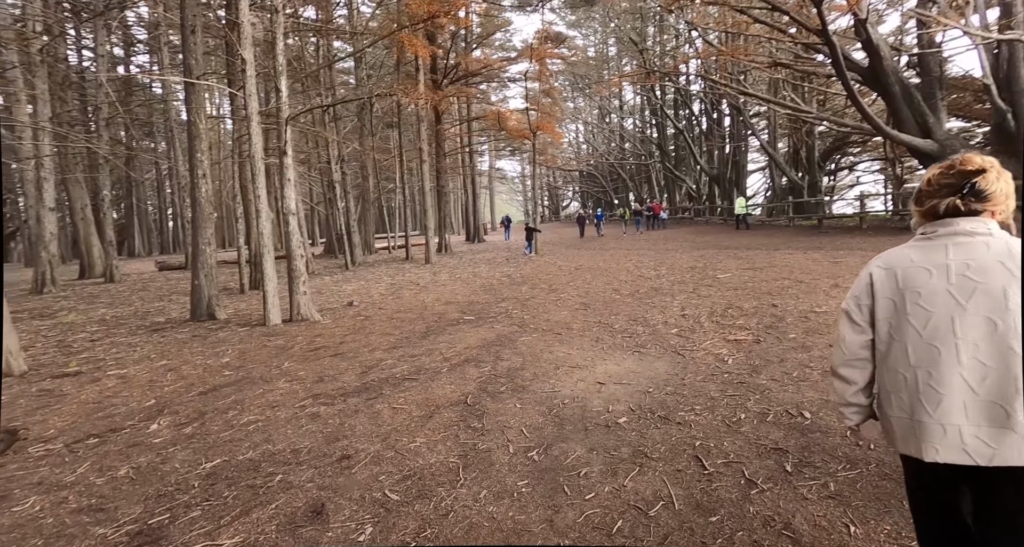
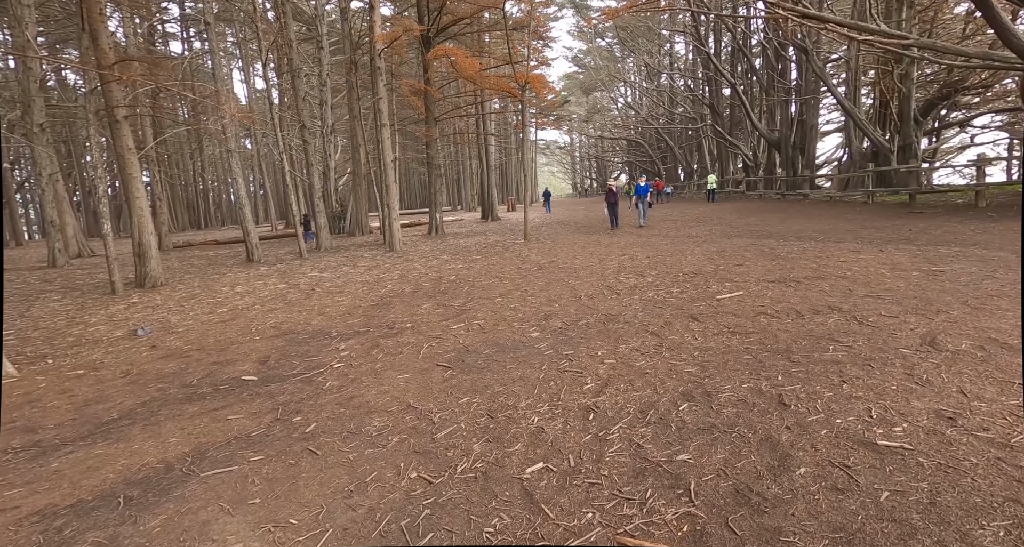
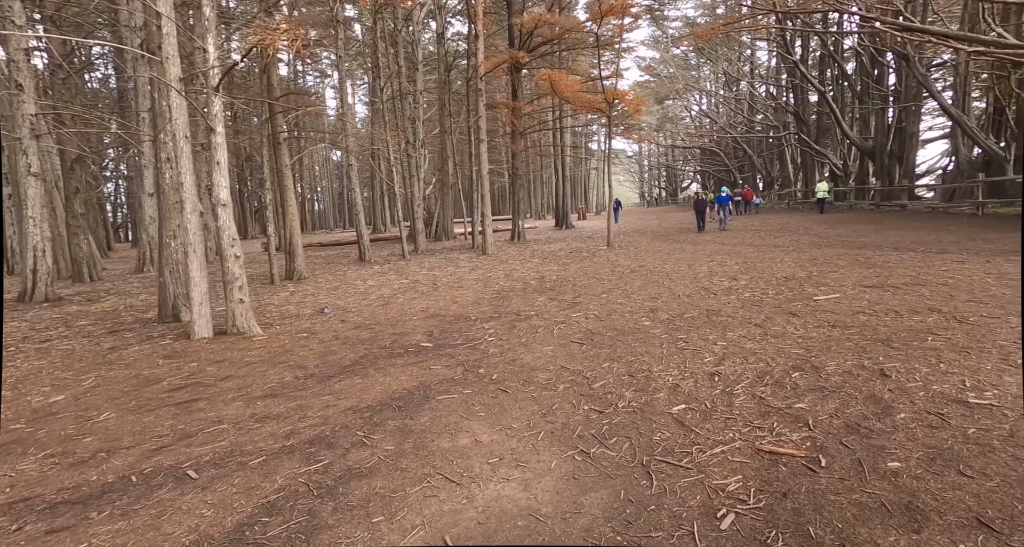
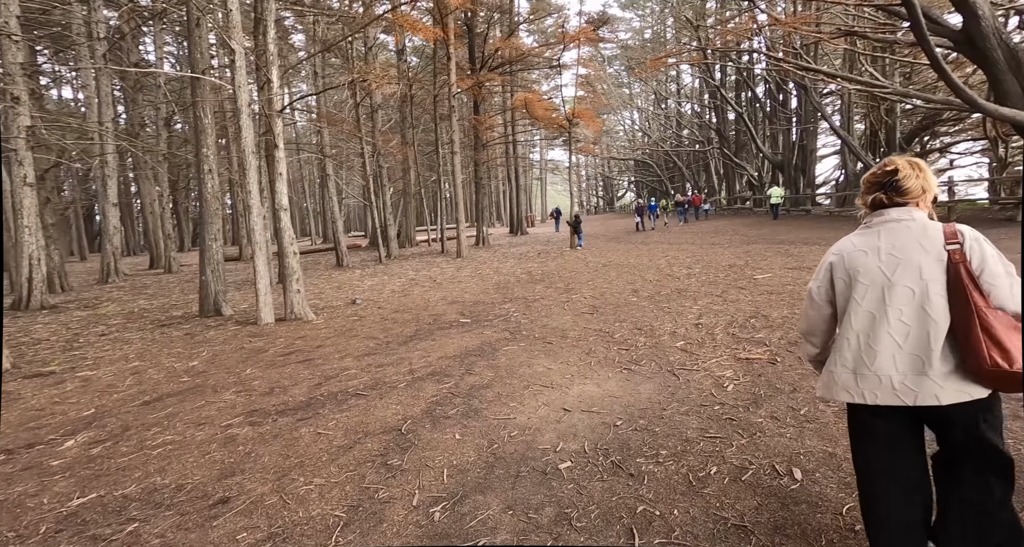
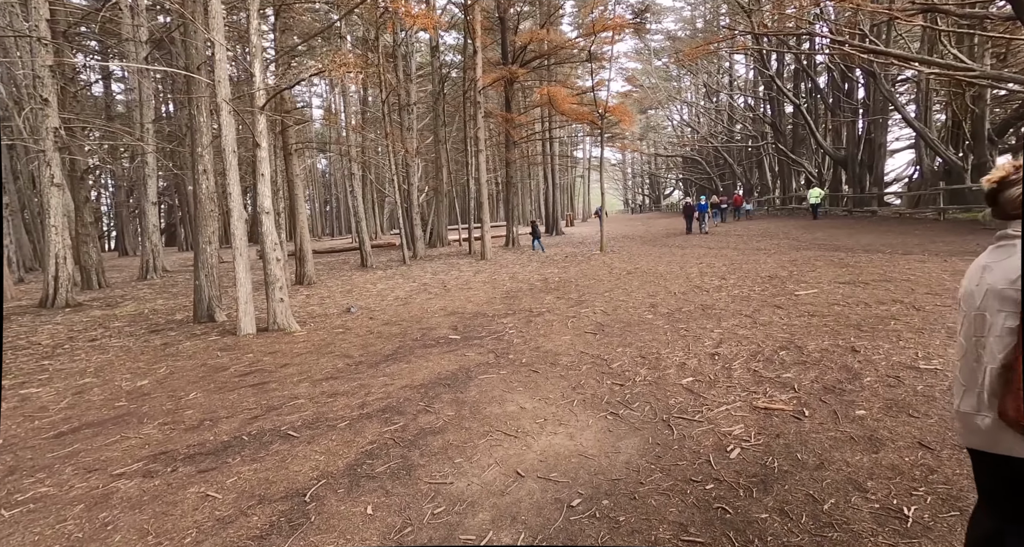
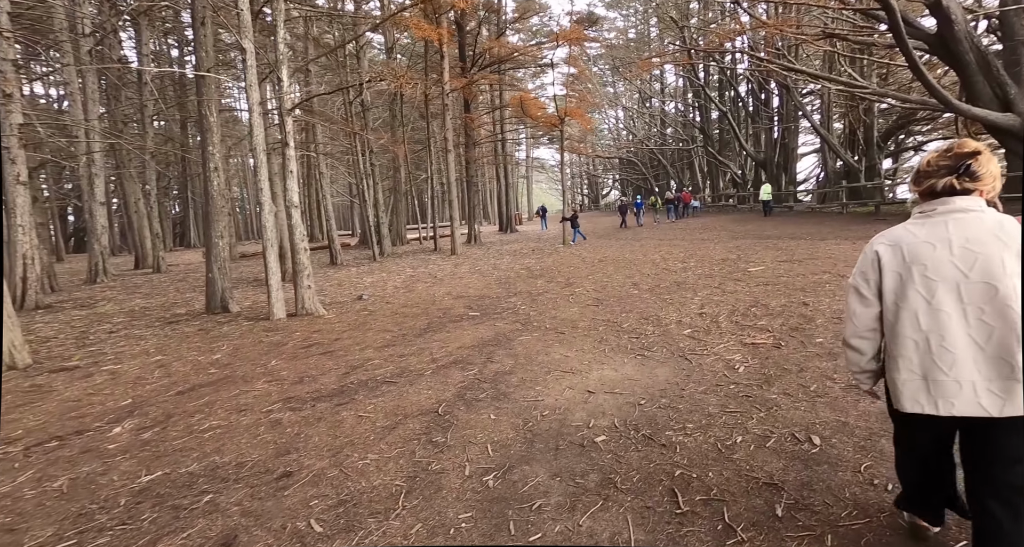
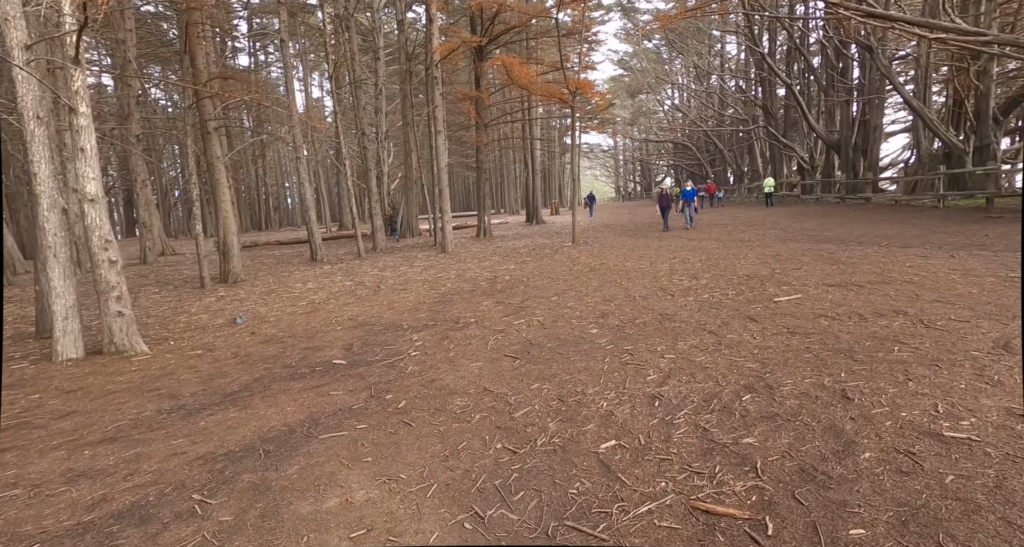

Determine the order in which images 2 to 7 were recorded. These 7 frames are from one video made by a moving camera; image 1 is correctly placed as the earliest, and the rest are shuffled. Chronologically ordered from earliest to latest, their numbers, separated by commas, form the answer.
6, 4, 5, 3, 7, 2
